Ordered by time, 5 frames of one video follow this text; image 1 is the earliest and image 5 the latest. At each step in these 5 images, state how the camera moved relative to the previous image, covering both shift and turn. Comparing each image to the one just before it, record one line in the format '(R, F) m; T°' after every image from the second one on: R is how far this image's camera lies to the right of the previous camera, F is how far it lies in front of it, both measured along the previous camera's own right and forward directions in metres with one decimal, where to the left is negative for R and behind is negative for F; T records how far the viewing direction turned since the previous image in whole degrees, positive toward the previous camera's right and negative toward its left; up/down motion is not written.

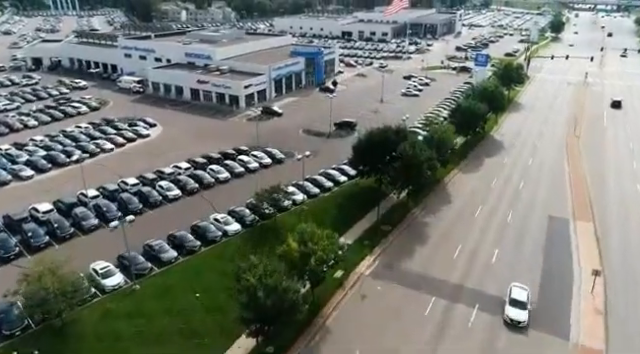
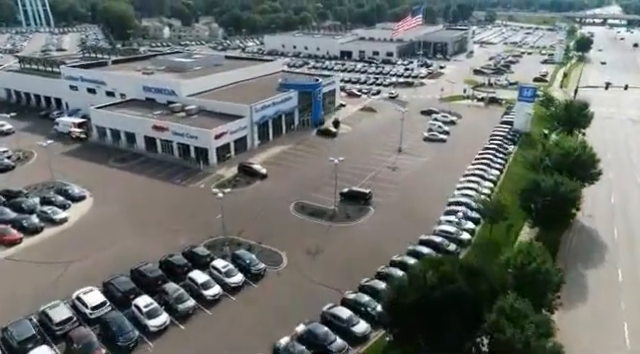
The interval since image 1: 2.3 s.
(-0.3, +17.6) m; +1°
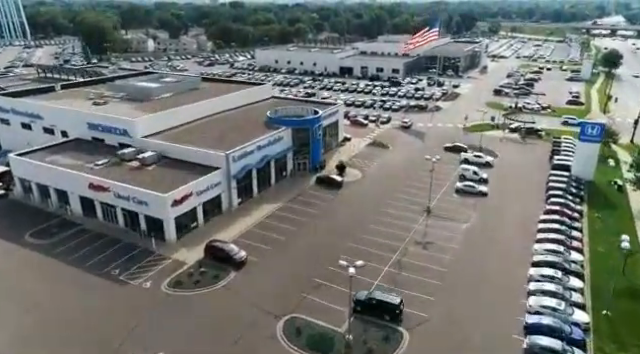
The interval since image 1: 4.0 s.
(-0.4, +14.1) m; 0°
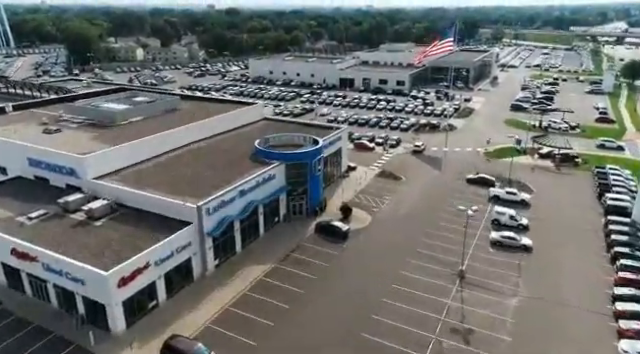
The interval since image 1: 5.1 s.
(-0.2, +9.1) m; 0°
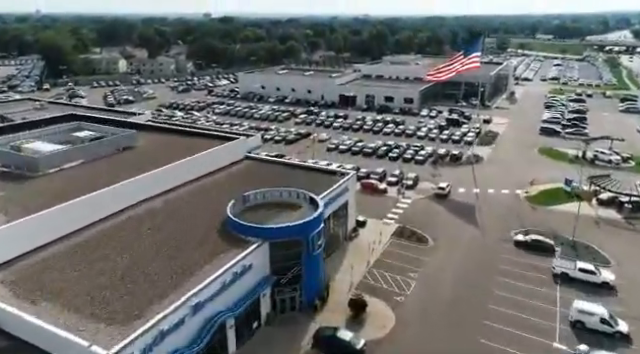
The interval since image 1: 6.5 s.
(-0.2, +12.3) m; 0°
